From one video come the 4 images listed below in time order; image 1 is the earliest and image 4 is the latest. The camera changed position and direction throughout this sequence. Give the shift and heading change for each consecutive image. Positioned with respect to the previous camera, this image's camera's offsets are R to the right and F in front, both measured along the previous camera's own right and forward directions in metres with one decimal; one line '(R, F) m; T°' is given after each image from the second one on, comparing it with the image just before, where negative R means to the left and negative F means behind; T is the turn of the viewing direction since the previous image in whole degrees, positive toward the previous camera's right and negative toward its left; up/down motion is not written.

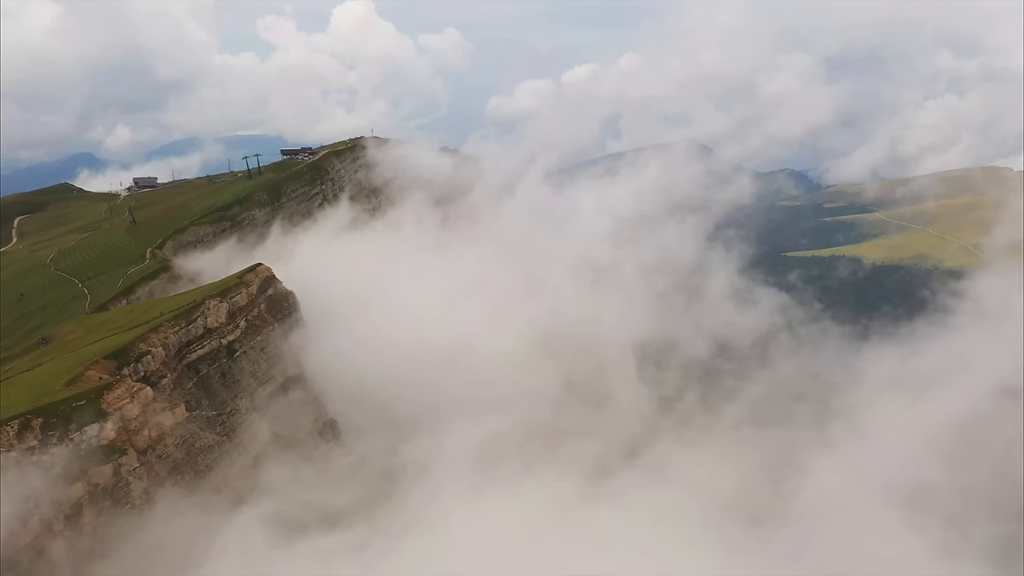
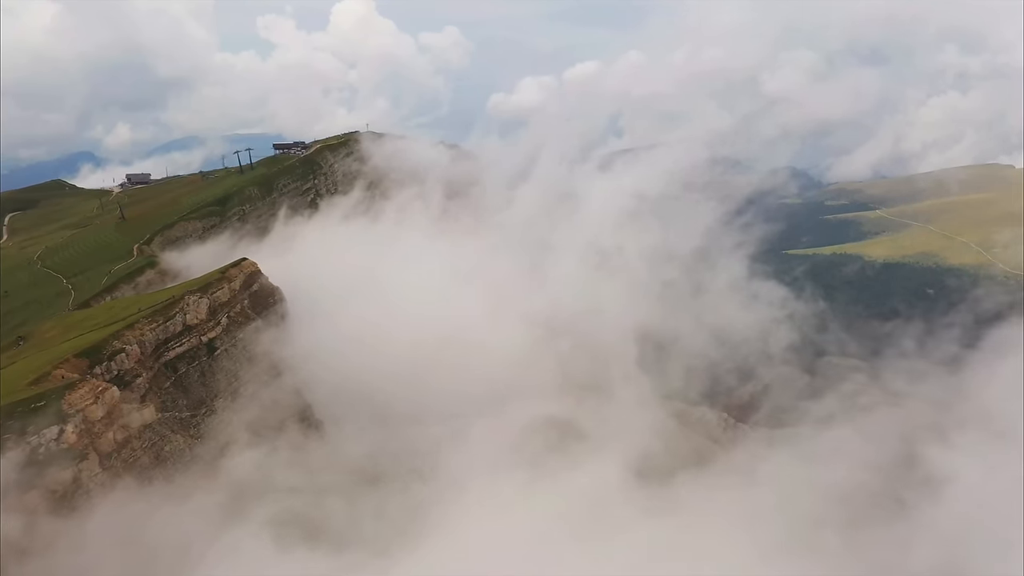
(+1.2, +3.5) m; 0°
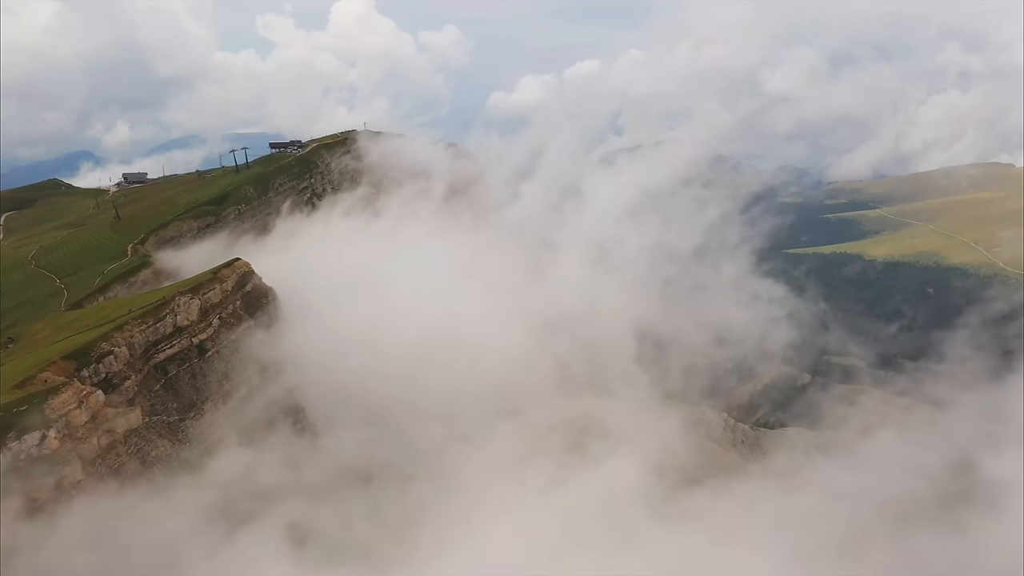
(+0.5, +1.3) m; 0°
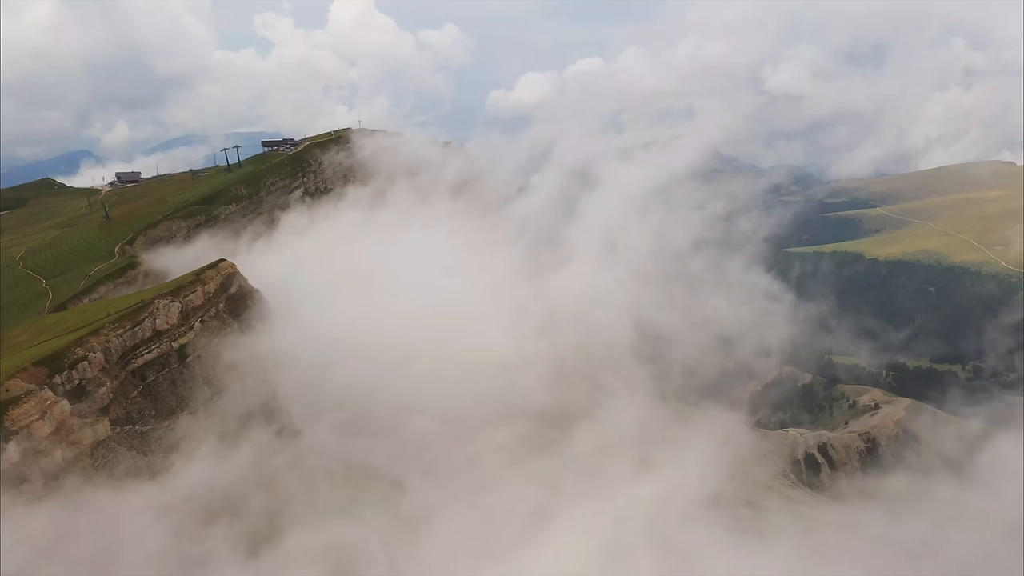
(+1.3, +2.6) m; 0°
